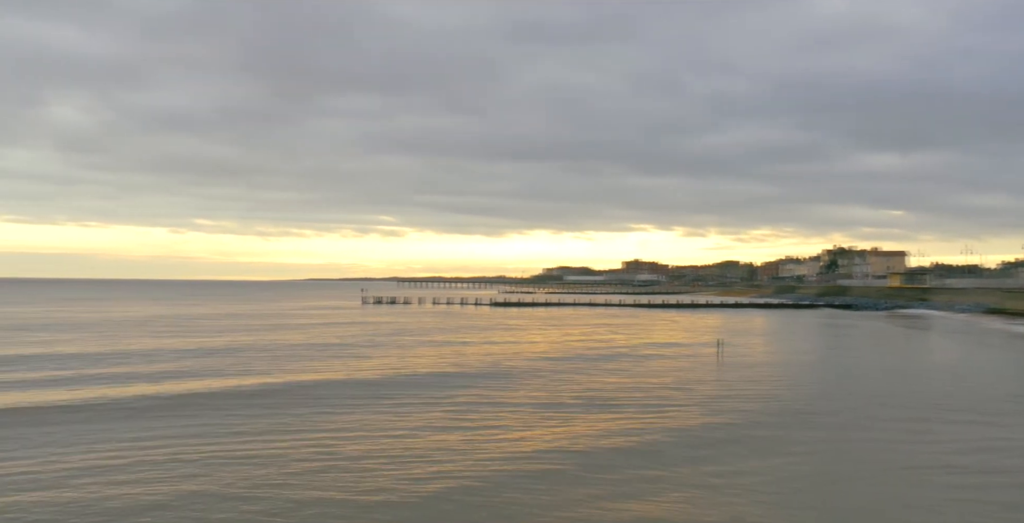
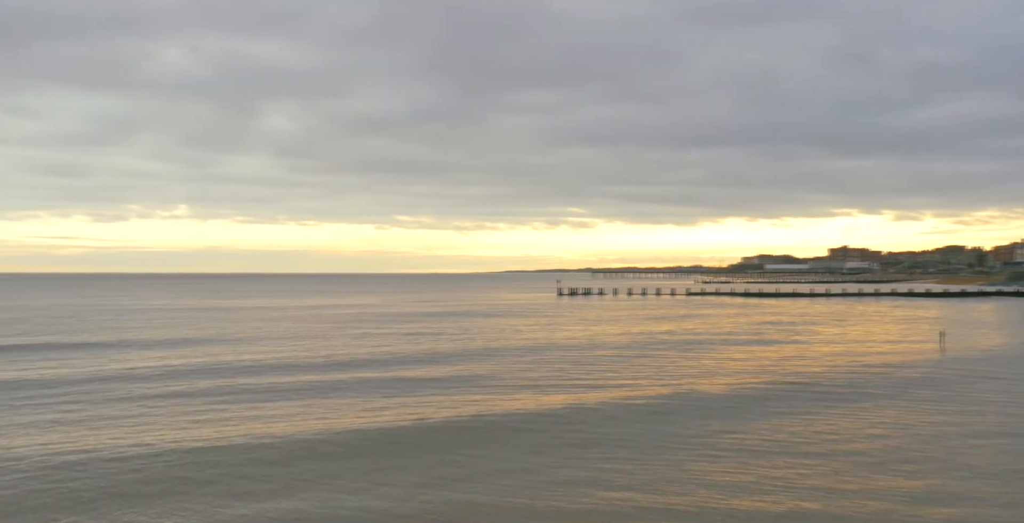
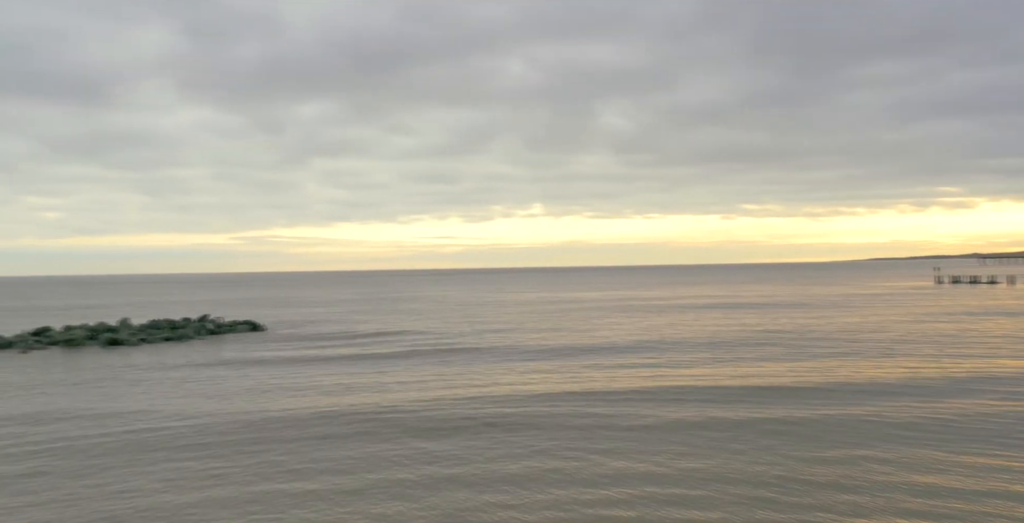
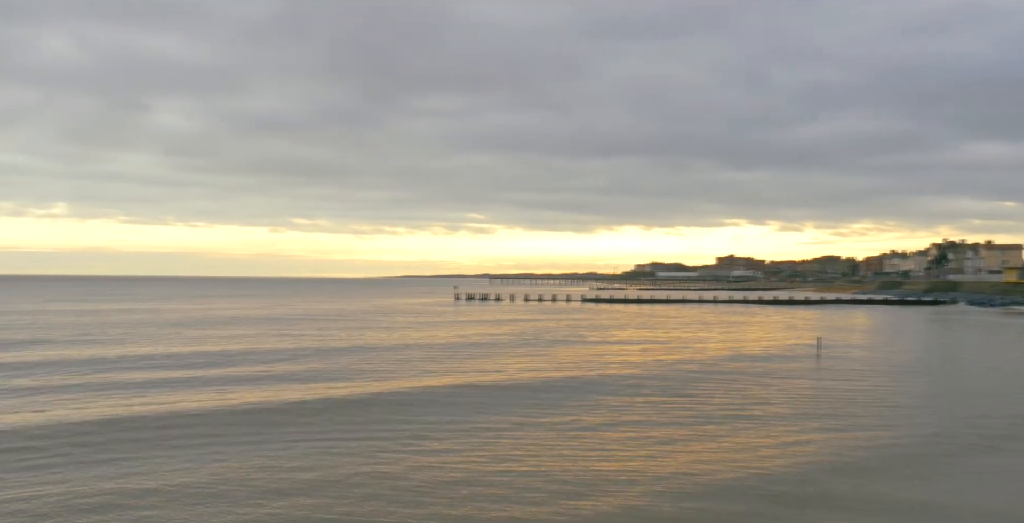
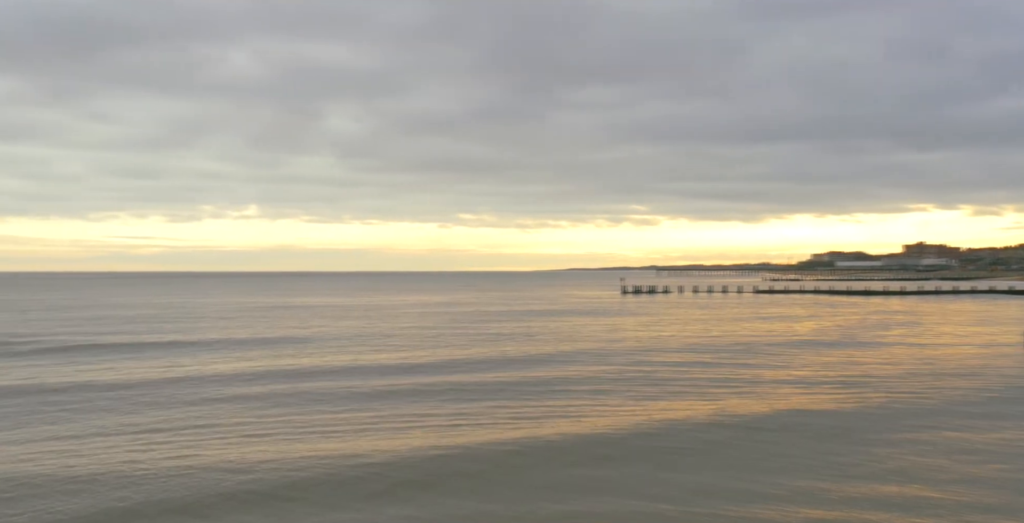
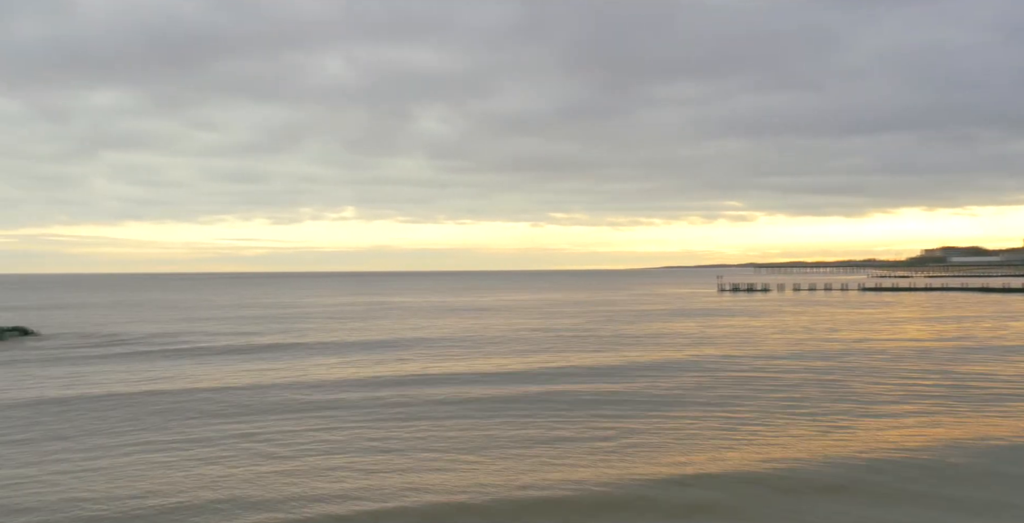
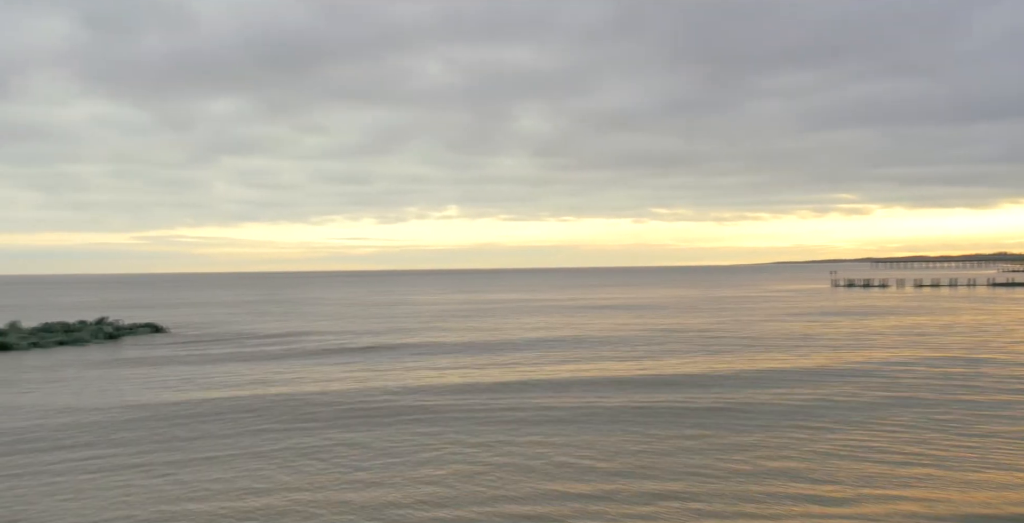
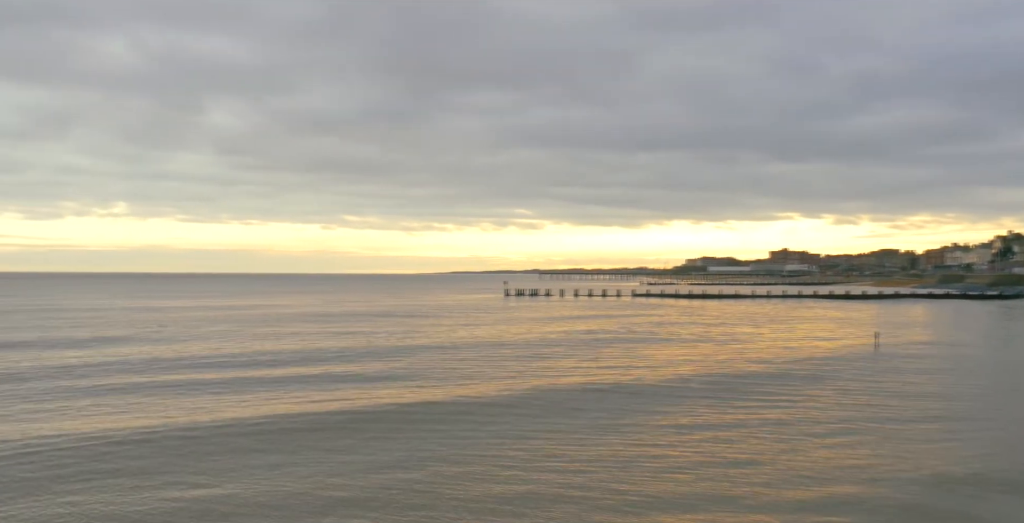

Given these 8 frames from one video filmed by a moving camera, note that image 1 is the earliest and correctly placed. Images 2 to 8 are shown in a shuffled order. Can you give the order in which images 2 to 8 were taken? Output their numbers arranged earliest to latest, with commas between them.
4, 8, 2, 5, 6, 7, 3
